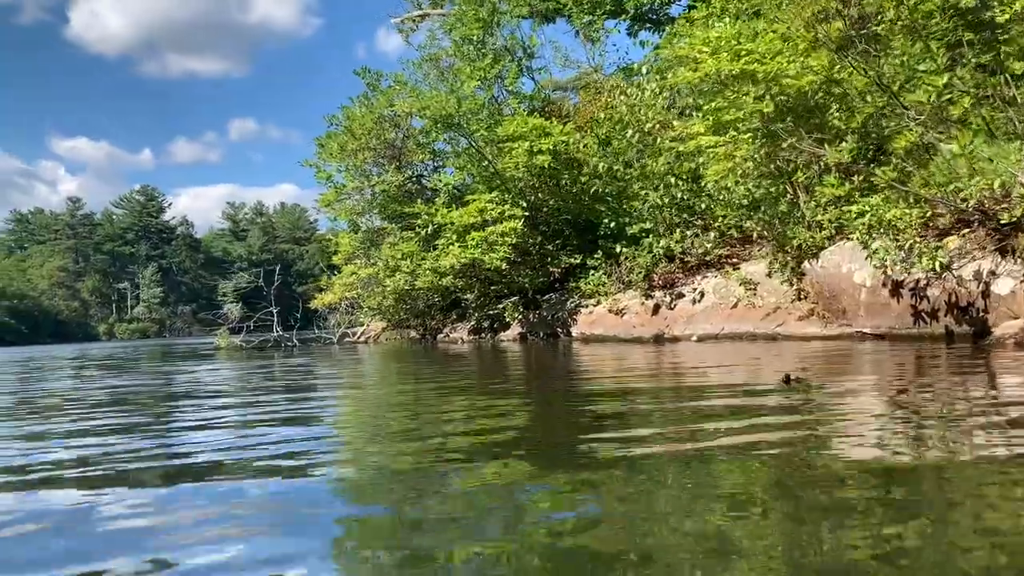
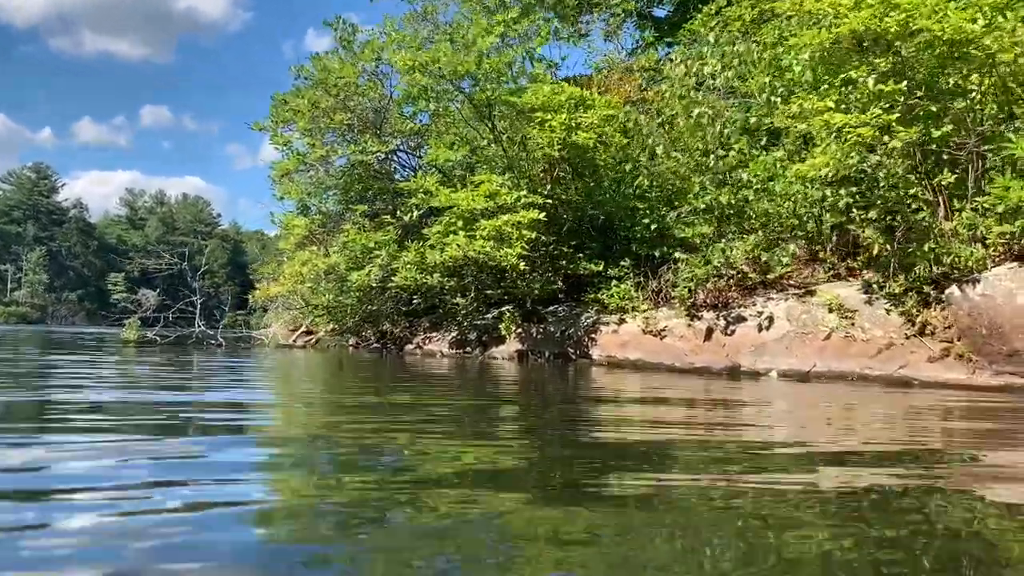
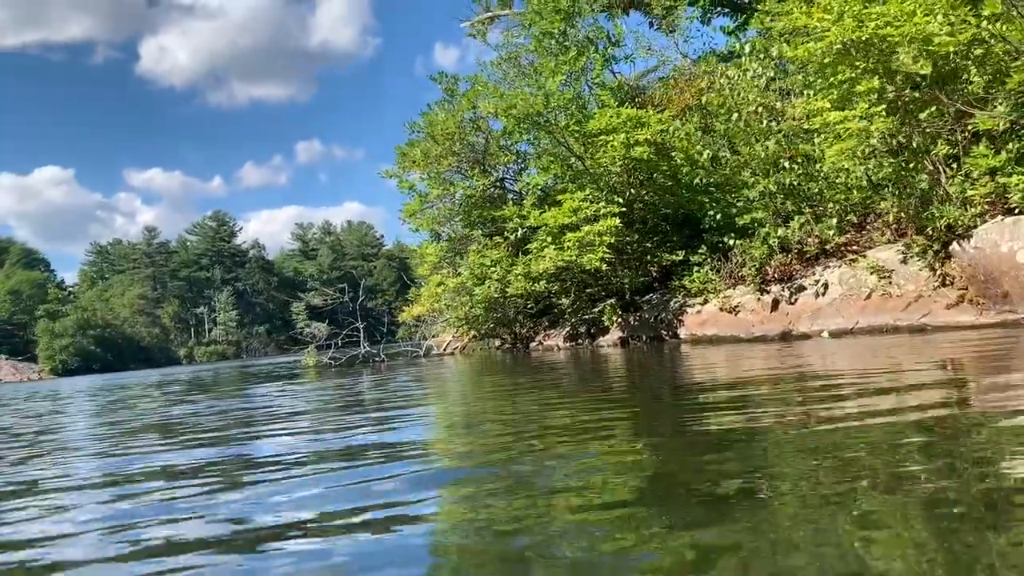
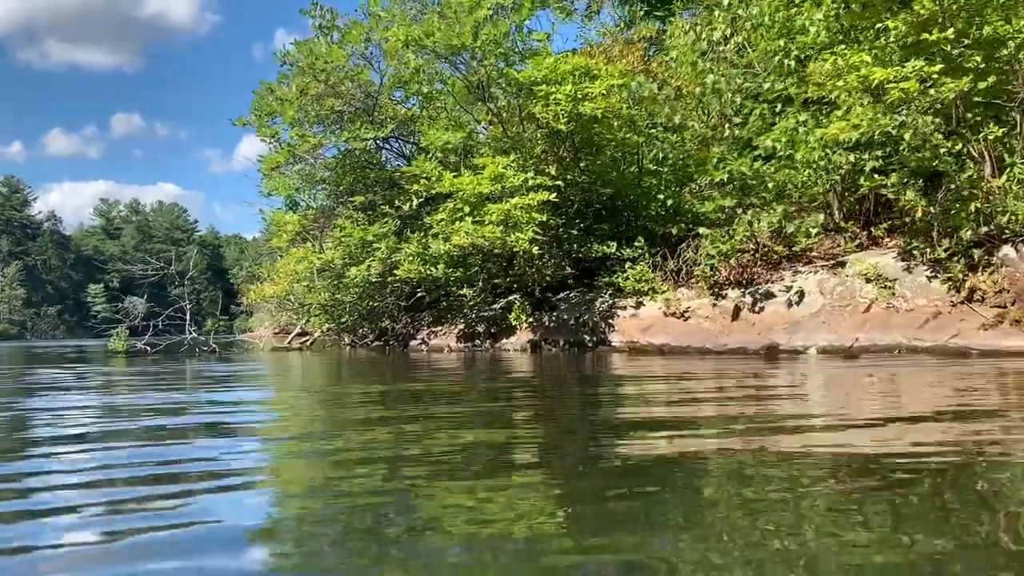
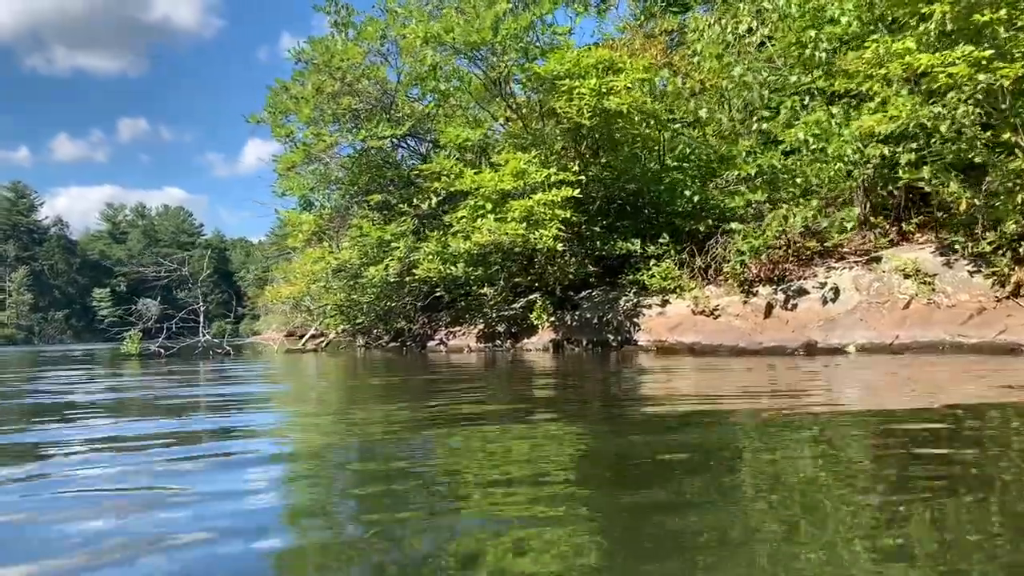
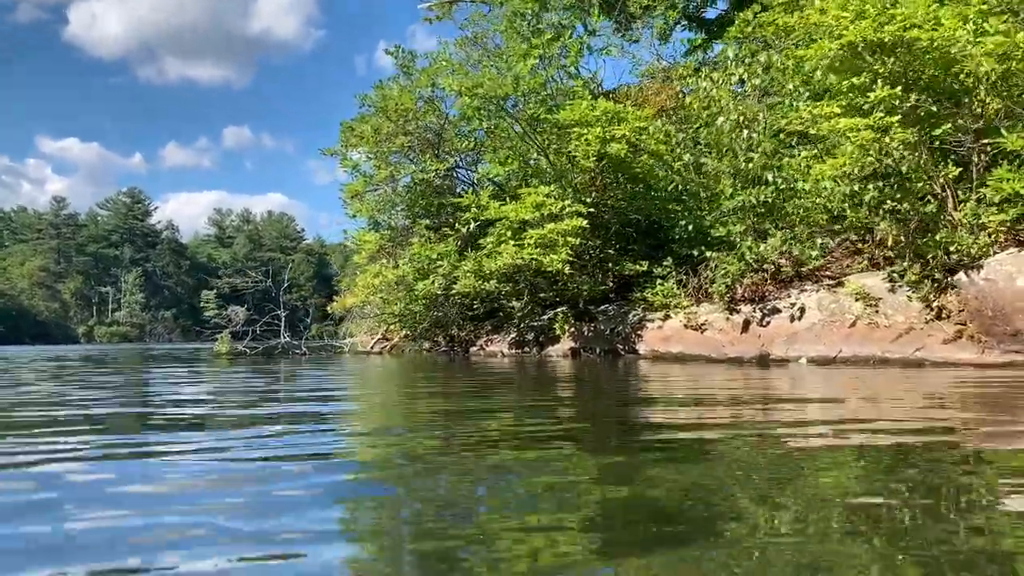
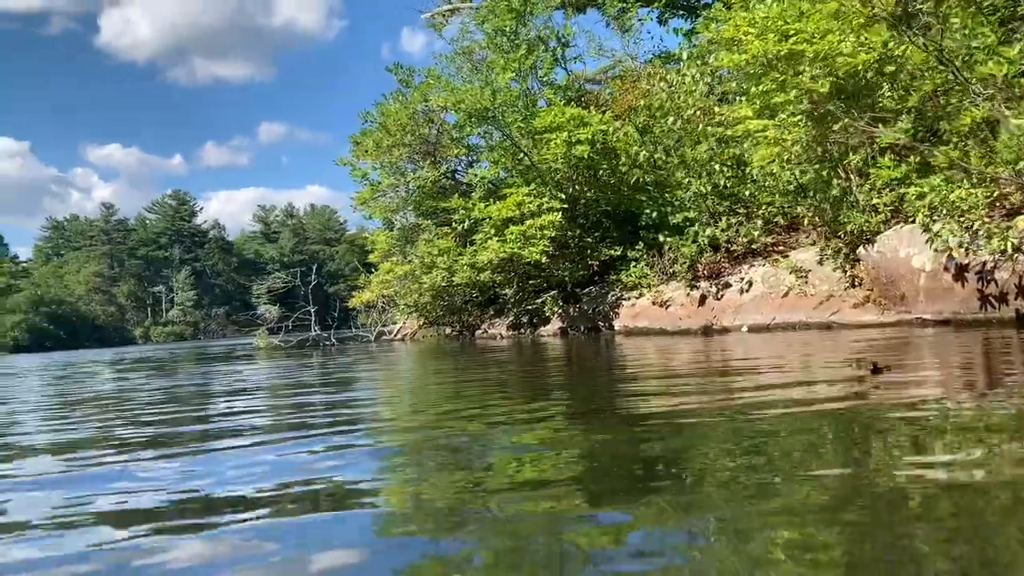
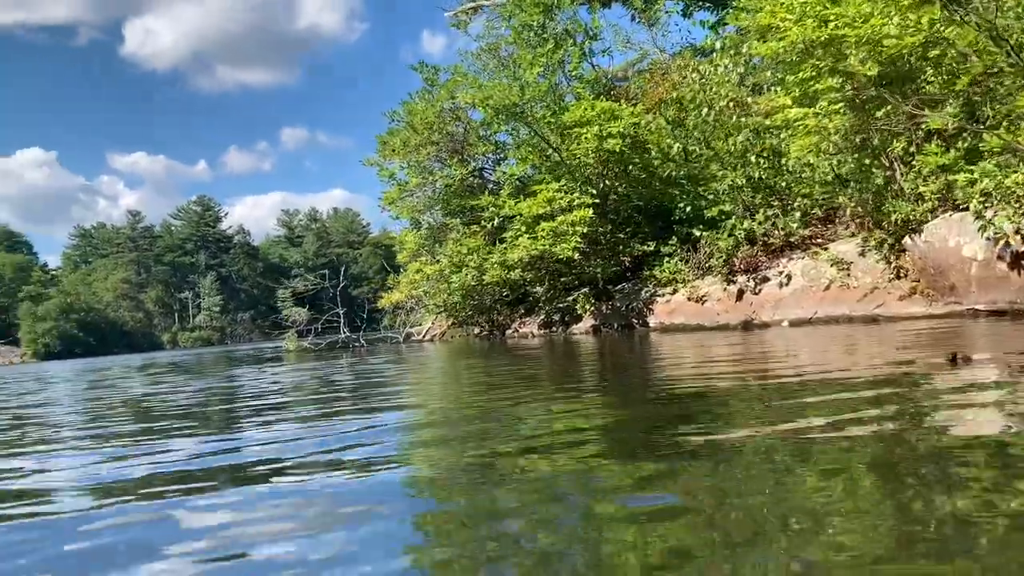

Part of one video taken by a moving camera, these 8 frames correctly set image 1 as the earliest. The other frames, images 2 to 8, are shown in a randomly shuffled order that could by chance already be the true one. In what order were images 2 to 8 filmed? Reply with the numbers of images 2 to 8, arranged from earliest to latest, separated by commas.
7, 8, 3, 6, 2, 4, 5
